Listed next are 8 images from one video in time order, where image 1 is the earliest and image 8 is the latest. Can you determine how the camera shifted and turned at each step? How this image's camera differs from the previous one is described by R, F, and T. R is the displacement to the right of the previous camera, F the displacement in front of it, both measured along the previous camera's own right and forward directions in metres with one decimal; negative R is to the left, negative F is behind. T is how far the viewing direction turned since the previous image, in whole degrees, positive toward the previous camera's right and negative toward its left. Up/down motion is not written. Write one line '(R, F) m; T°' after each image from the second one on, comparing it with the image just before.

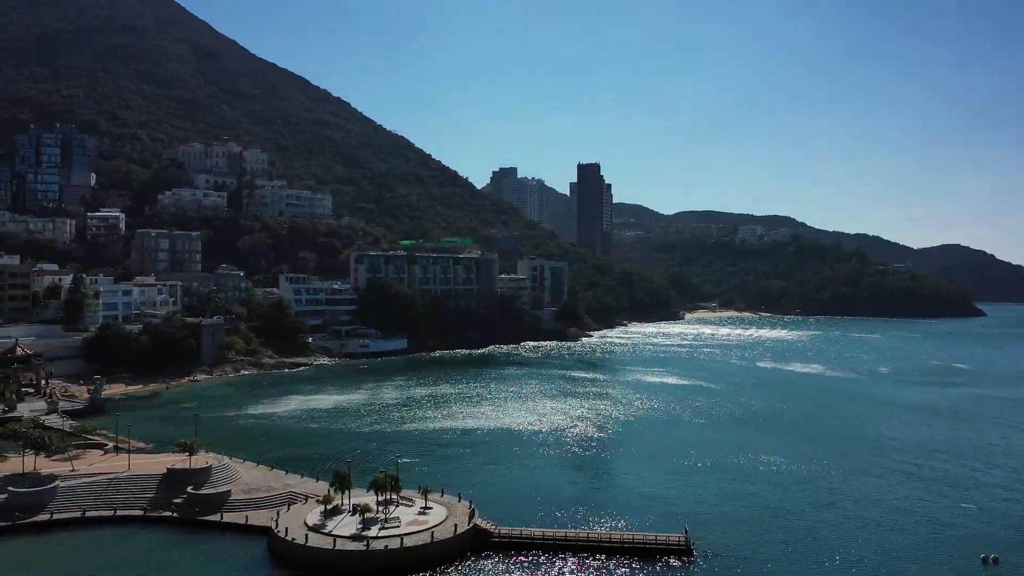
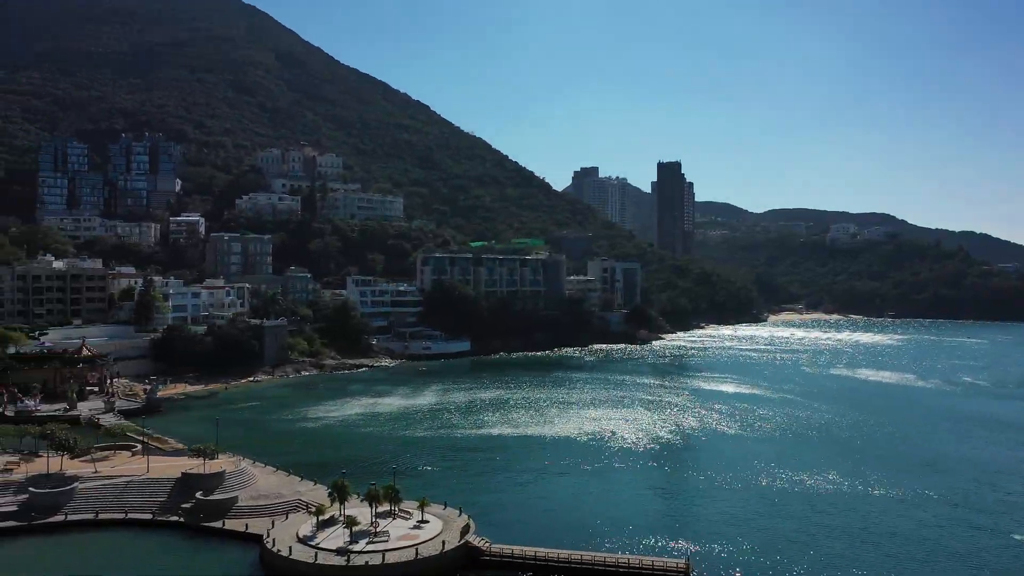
(+2.8, +1.1) m; -6°
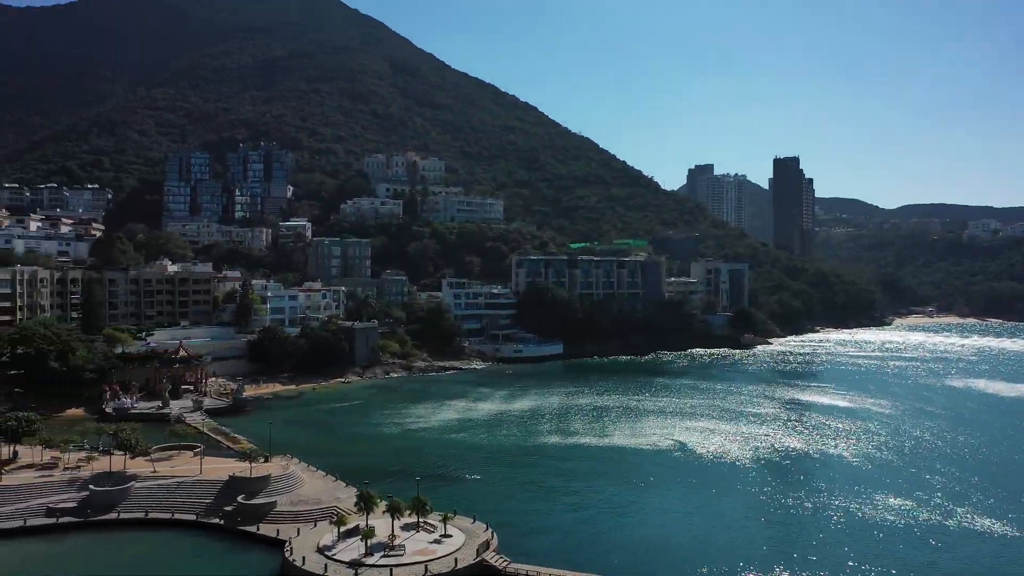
(+2.9, +1.0) m; -8°
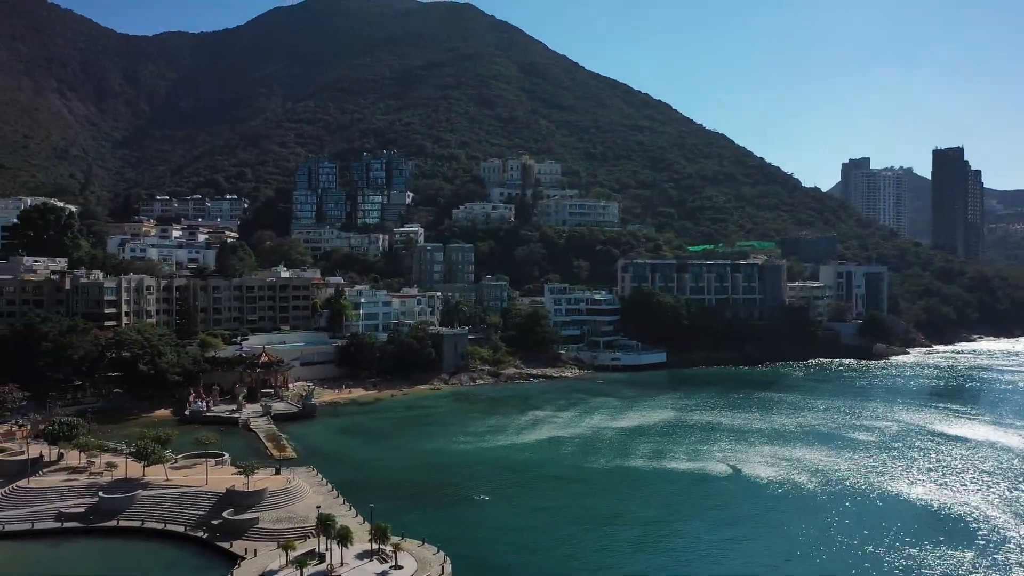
(+5.7, +2.2) m; -11°
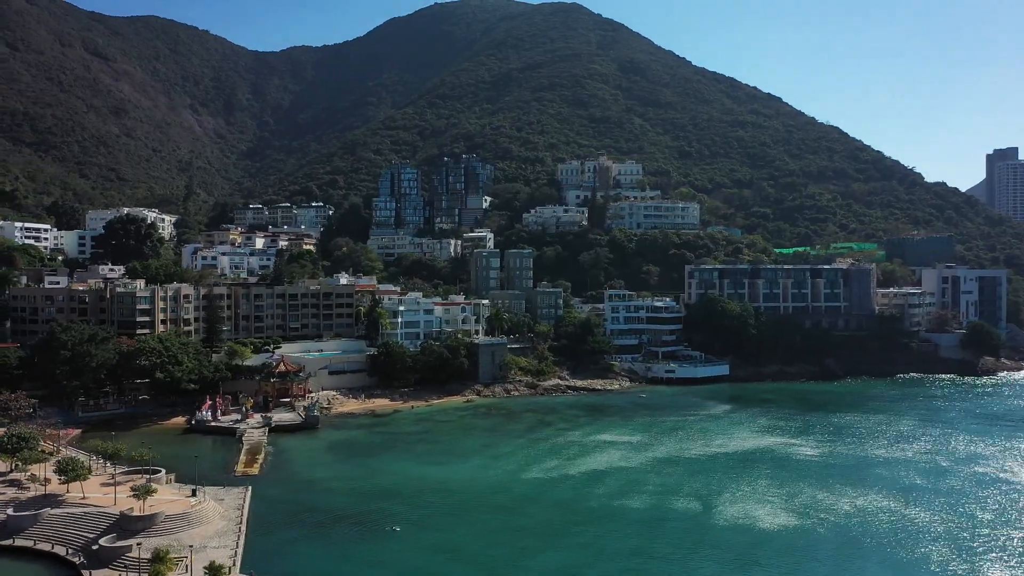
(+8.2, +3.4) m; -9°
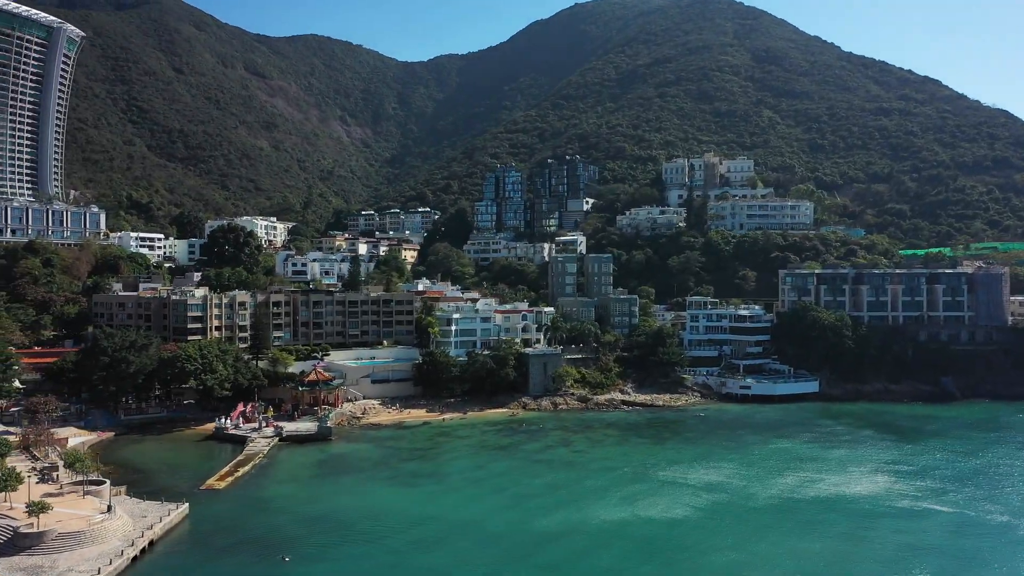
(+9.4, +4.2) m; -12°
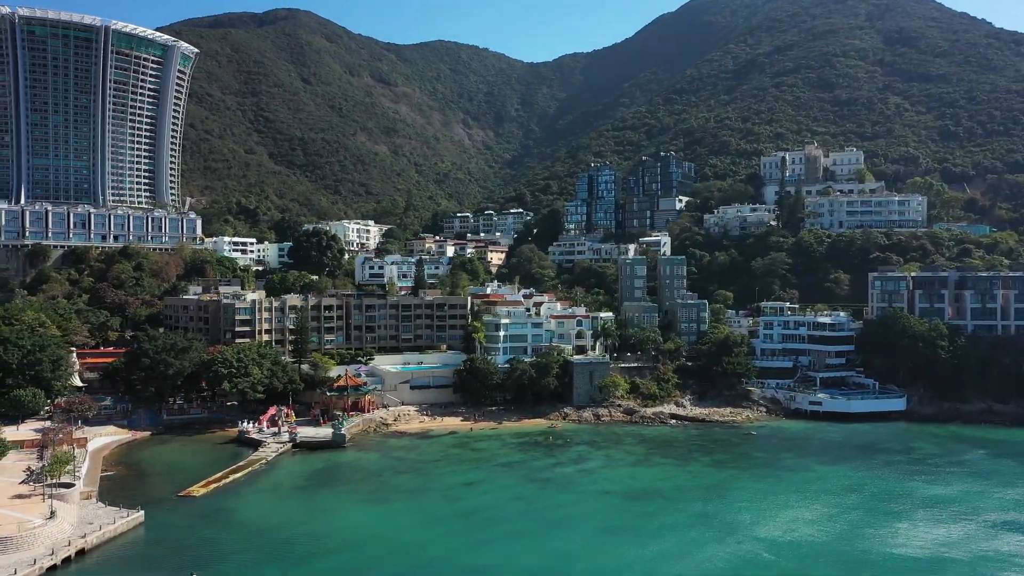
(+8.0, +3.4) m; -10°
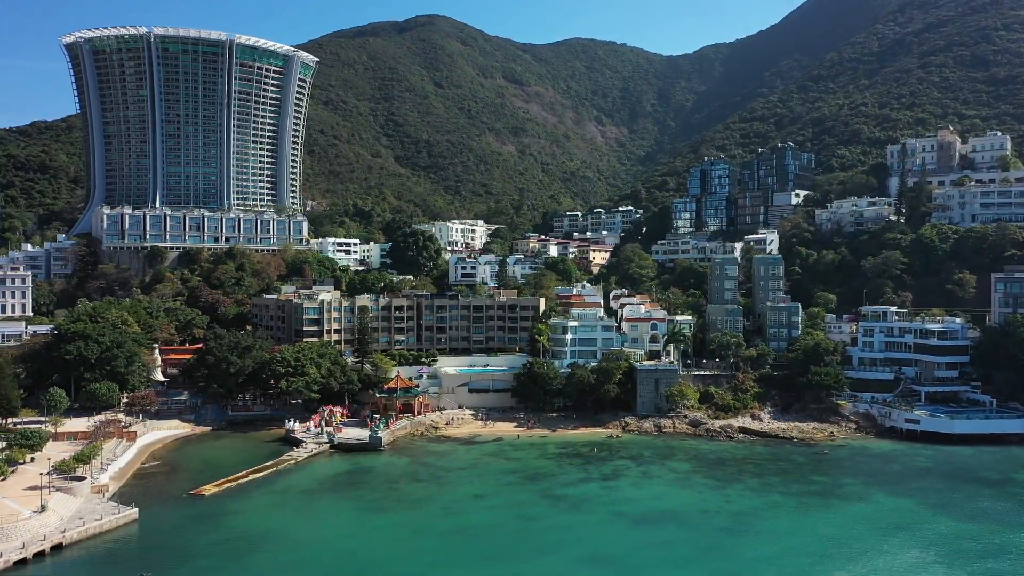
(+7.0, +3.1) m; -11°
